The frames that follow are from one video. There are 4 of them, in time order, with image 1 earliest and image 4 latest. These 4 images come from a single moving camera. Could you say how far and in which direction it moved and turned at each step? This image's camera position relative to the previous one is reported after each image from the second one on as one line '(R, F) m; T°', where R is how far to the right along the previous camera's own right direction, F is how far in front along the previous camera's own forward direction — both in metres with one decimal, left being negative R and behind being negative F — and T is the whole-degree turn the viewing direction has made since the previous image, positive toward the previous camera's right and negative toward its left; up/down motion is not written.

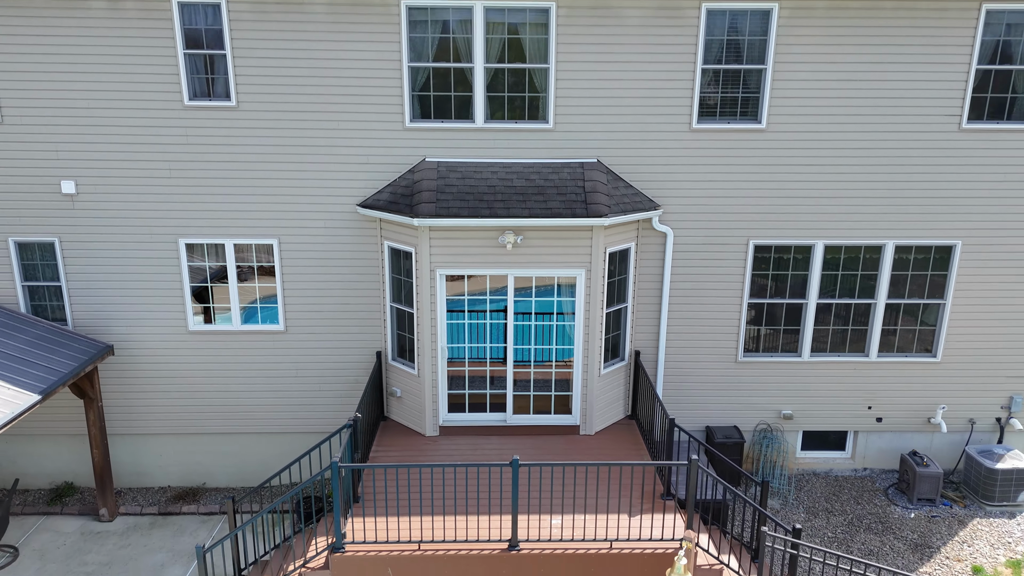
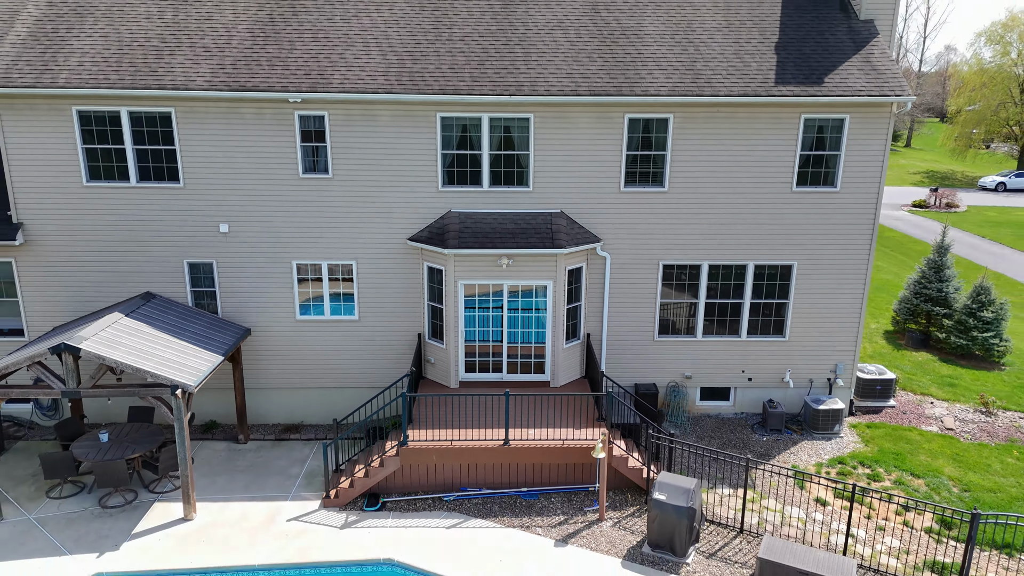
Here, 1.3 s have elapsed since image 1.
(+0.1, -4.3) m; 0°
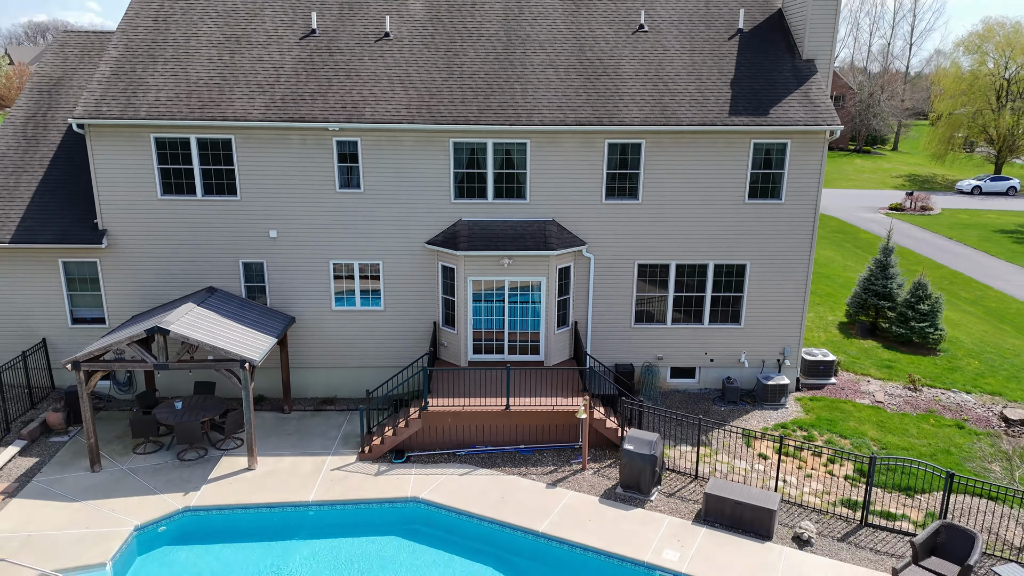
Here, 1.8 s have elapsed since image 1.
(0.0, -2.5) m; 0°
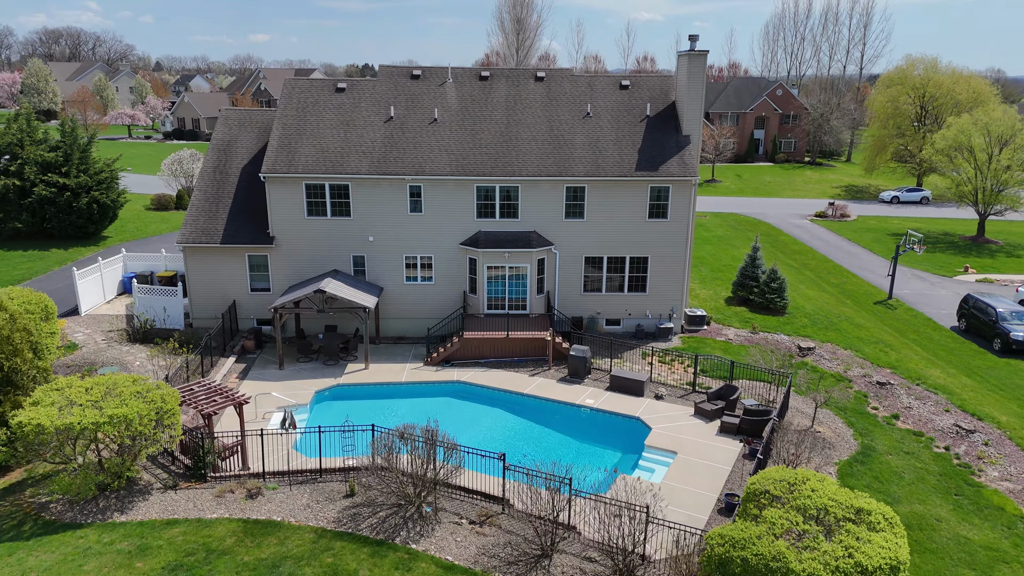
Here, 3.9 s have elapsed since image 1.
(0.0, -10.3) m; 0°
